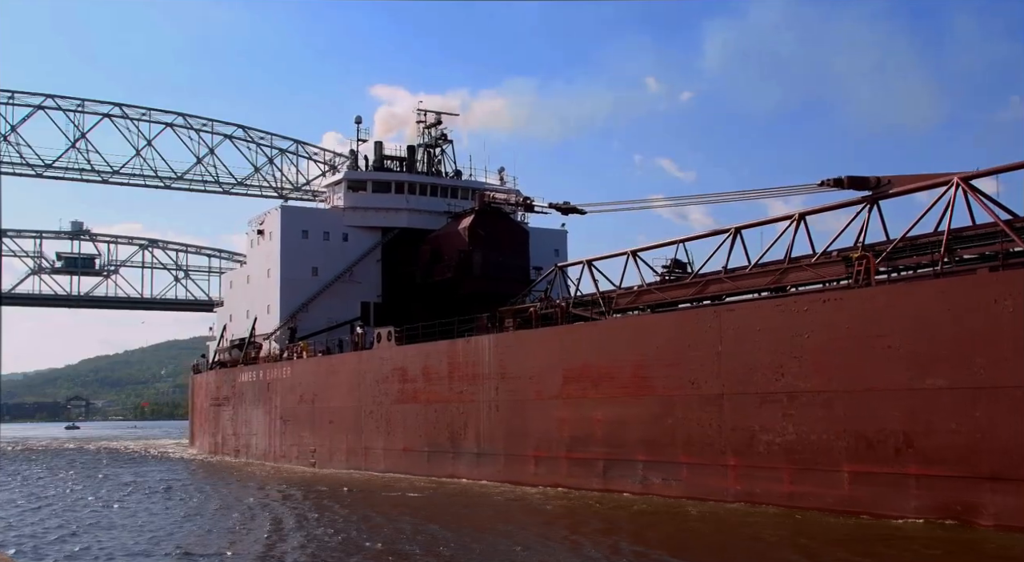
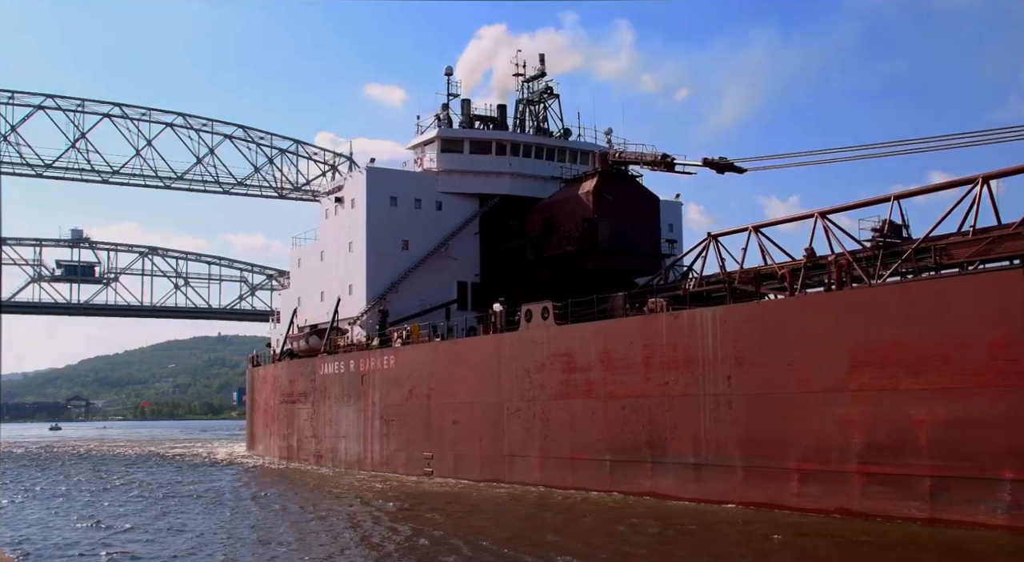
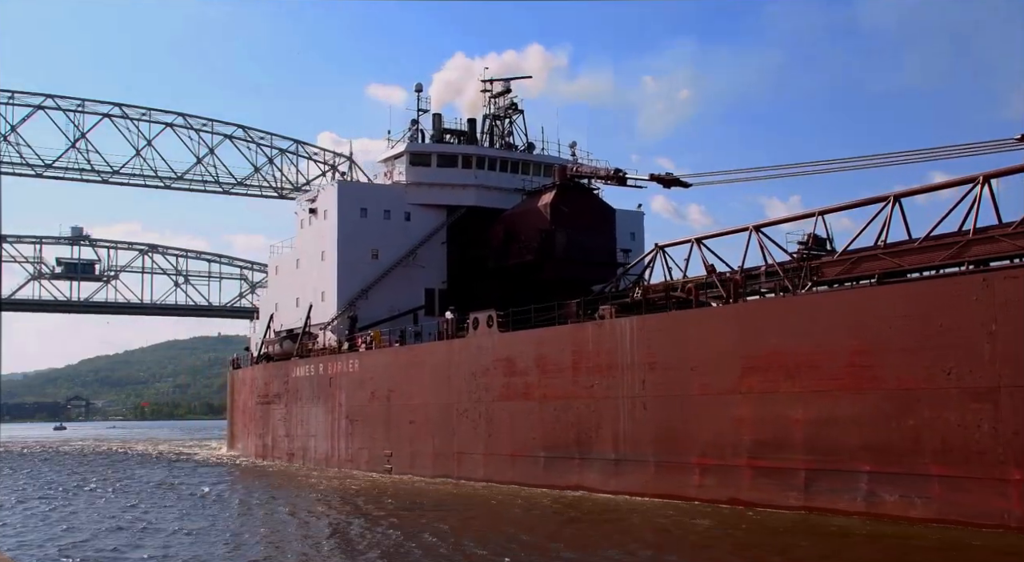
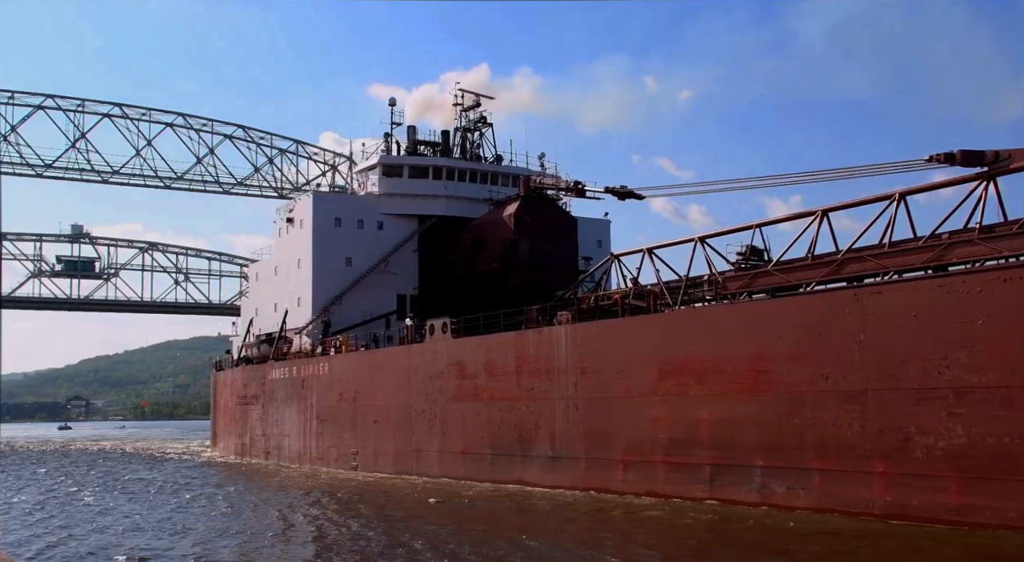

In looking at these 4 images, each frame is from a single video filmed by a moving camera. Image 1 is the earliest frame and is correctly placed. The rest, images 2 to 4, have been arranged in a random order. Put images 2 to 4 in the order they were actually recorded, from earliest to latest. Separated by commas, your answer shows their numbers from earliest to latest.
4, 3, 2
